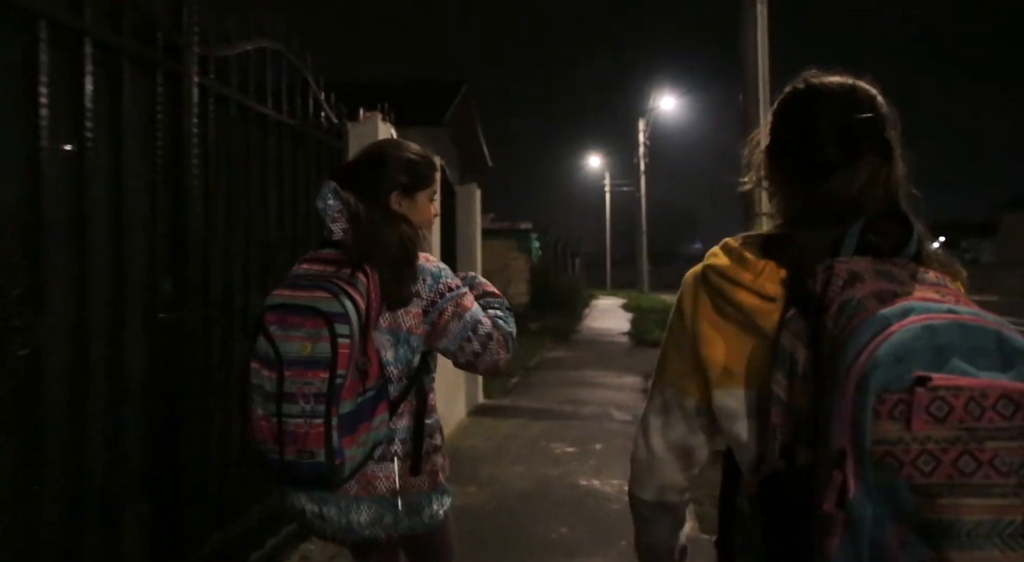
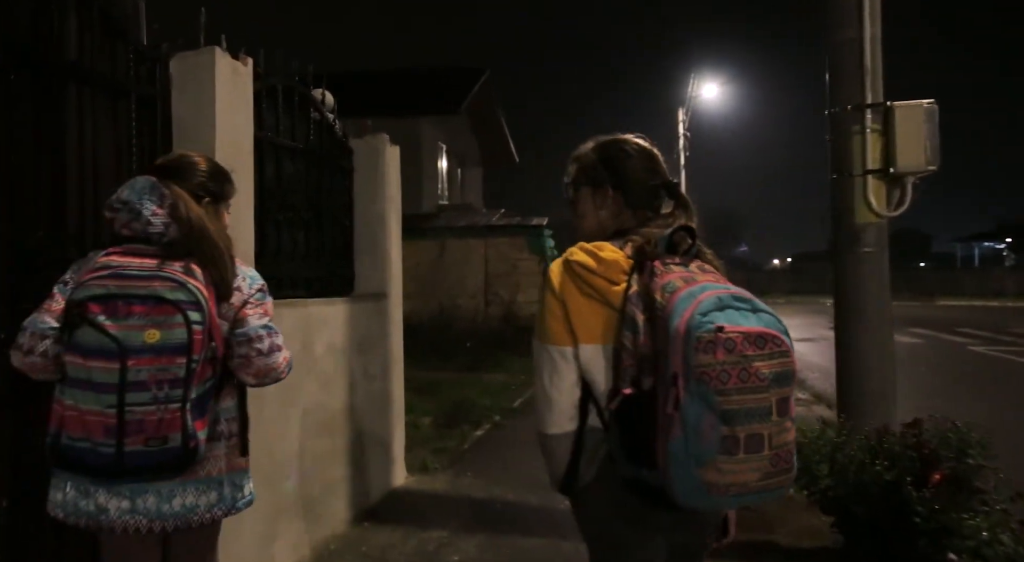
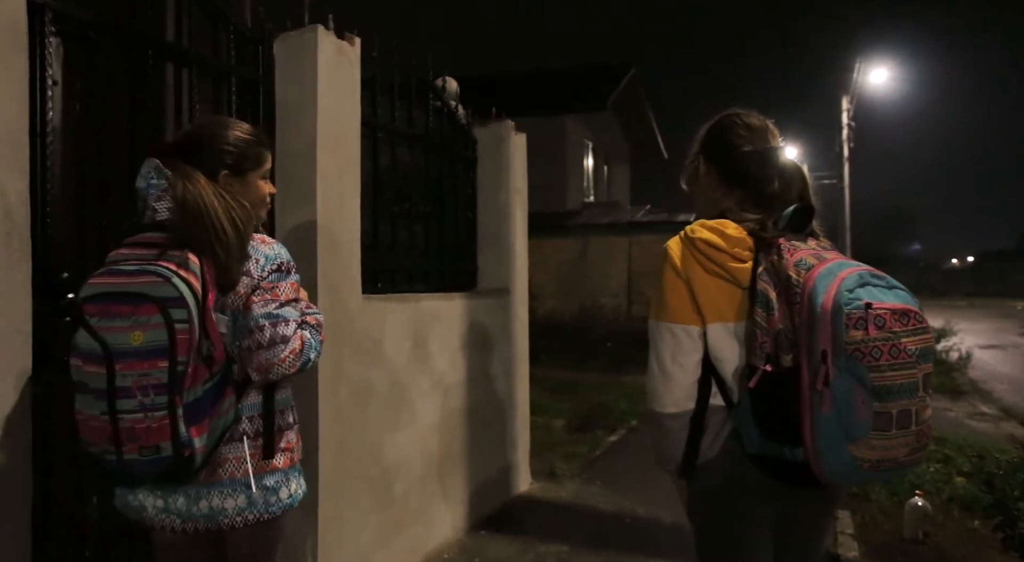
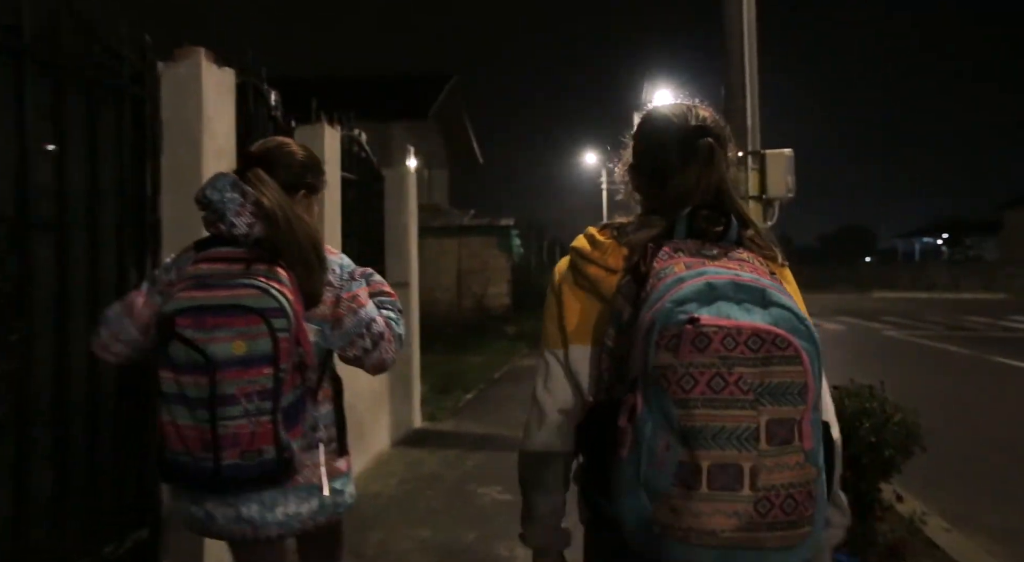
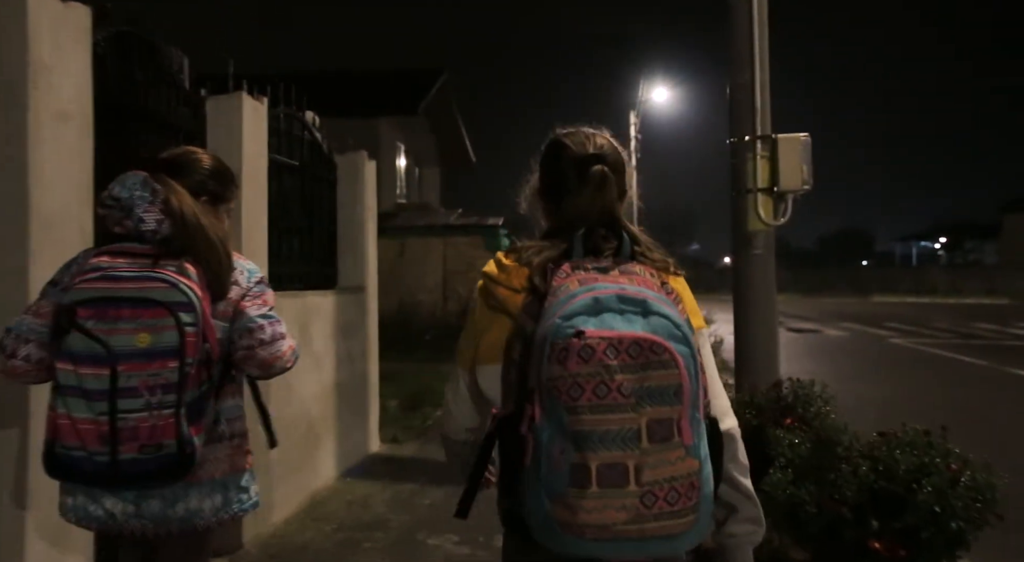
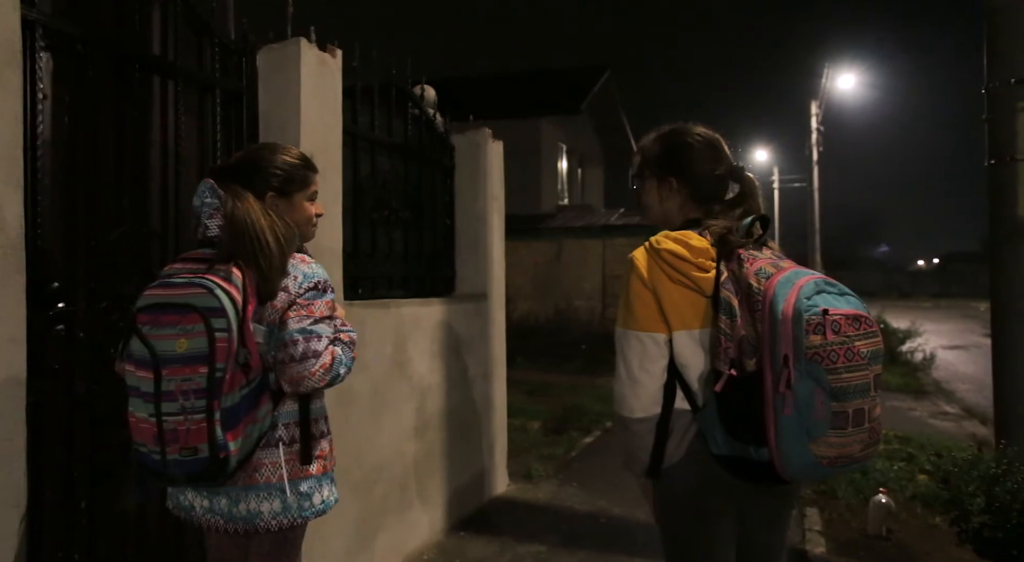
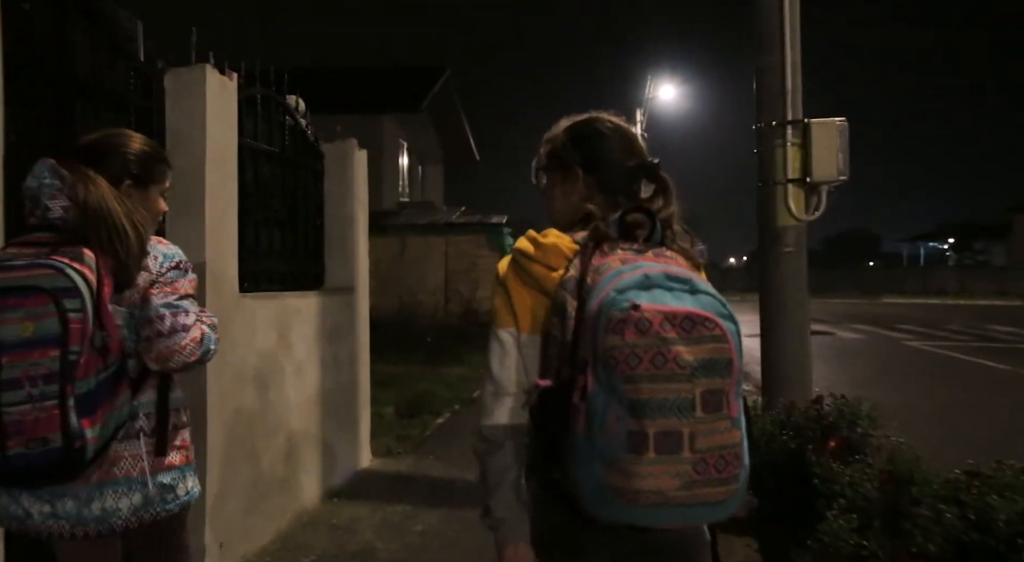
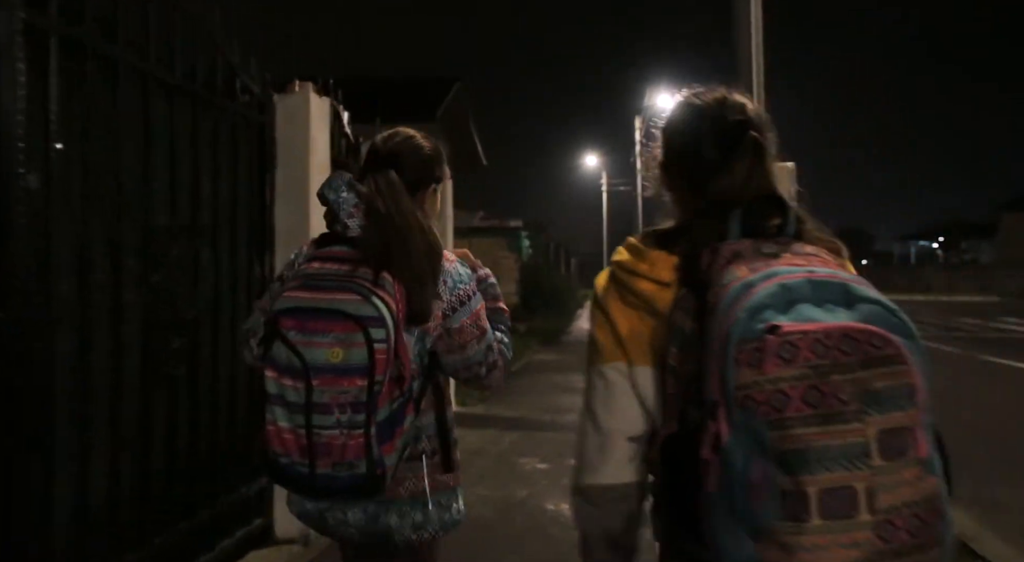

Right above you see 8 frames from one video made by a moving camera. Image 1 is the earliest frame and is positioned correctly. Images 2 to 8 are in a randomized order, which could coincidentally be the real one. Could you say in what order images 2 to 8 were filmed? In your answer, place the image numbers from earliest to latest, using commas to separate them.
8, 4, 5, 7, 2, 6, 3
